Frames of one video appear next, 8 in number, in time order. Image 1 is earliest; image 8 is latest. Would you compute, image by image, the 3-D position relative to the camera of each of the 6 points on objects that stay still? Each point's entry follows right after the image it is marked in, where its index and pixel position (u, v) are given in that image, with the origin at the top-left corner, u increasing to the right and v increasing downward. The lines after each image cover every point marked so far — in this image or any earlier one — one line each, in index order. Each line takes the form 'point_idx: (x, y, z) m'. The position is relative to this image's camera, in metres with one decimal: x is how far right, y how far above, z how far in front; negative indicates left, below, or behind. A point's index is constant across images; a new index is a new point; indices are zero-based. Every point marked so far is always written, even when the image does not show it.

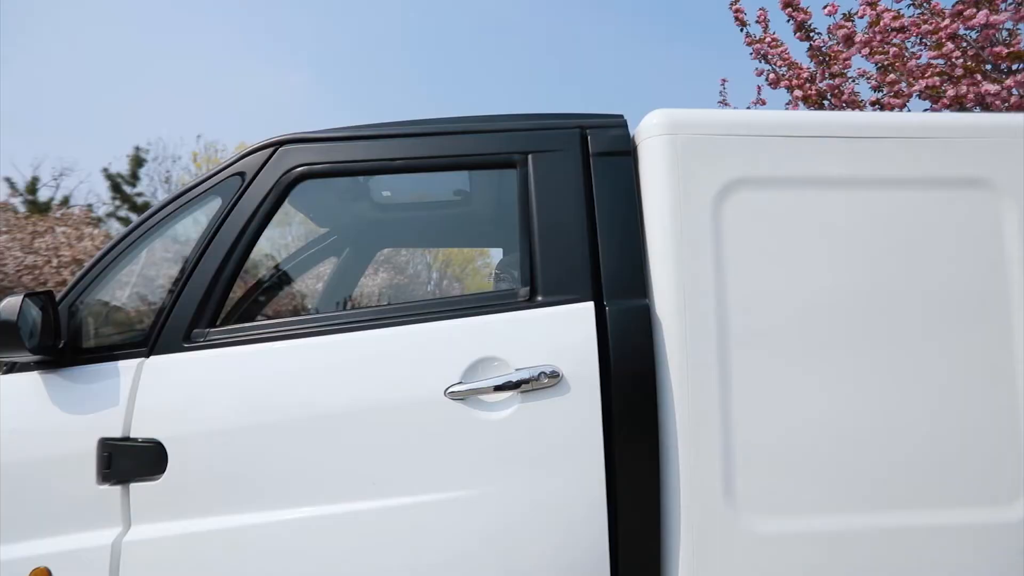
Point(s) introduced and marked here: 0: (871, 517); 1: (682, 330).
0: (+1.0, -0.6, +2.0) m
1: (+0.5, -0.1, +2.0) m
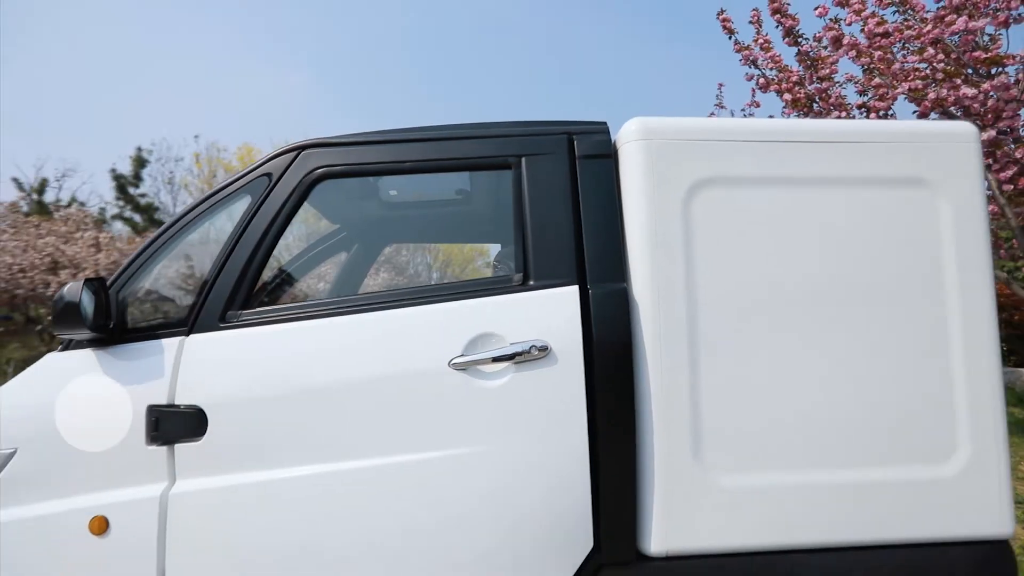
0: (+1.0, -0.6, +2.3) m
1: (+0.4, -0.1, +2.3) m
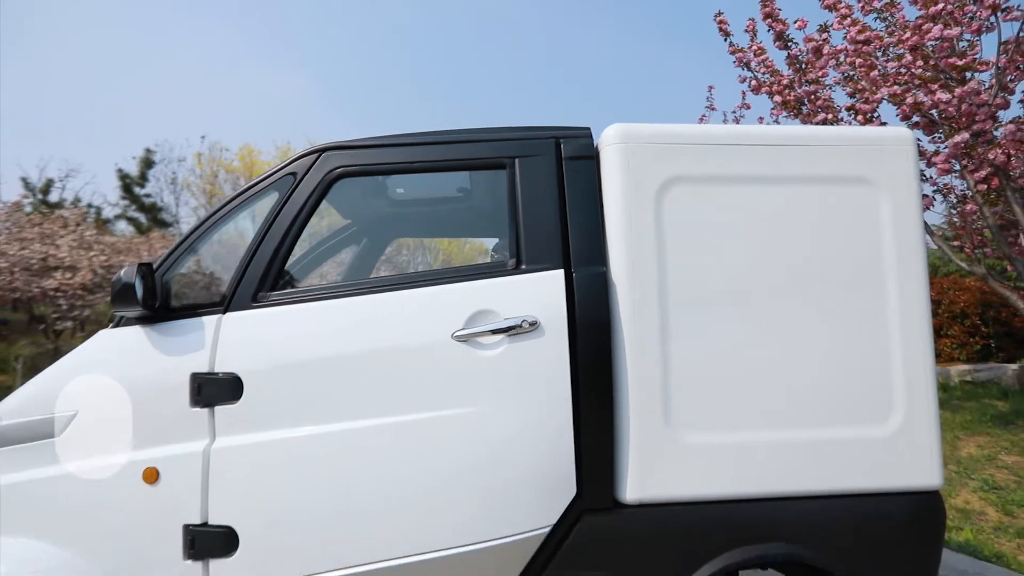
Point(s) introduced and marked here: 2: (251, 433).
0: (+1.0, -0.5, +2.6) m
1: (+0.4, 0.0, +2.6) m
2: (-0.9, -0.5, +2.6) m
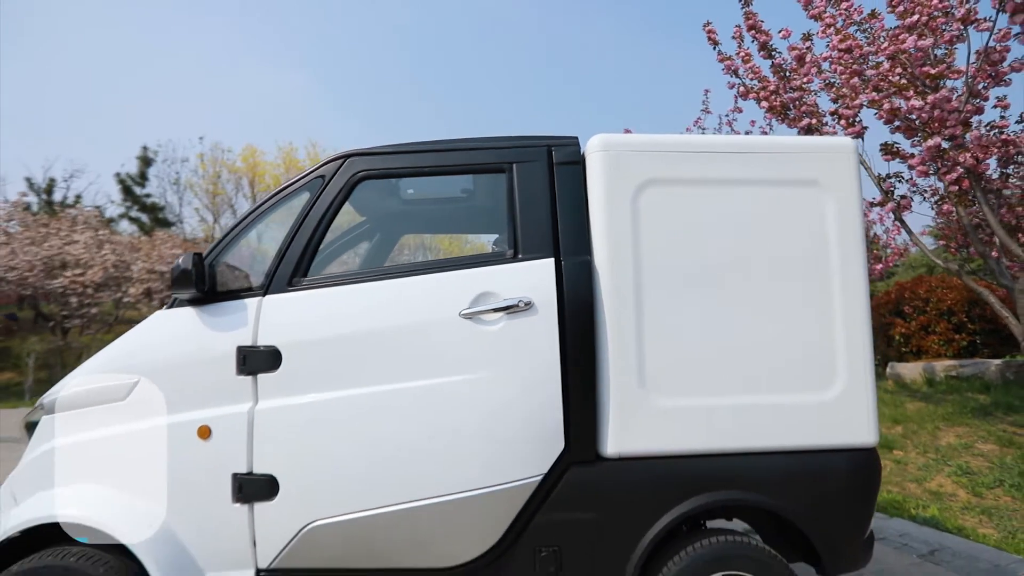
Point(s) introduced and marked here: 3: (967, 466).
0: (+0.9, -0.5, +3.1) m
1: (+0.4, 0.0, +3.1) m
2: (-0.9, -0.5, +3.1) m
3: (+5.6, -2.2, +9.0) m
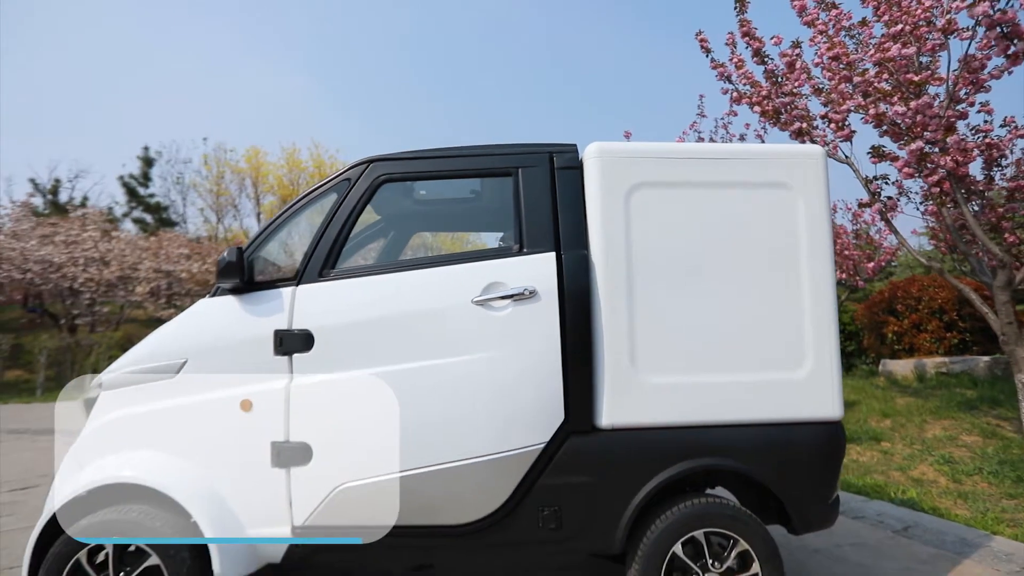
0: (+1.0, -0.4, +3.5) m
1: (+0.4, +0.1, +3.5) m
2: (-0.9, -0.4, +3.5) m
3: (+5.6, -2.2, +9.4) m
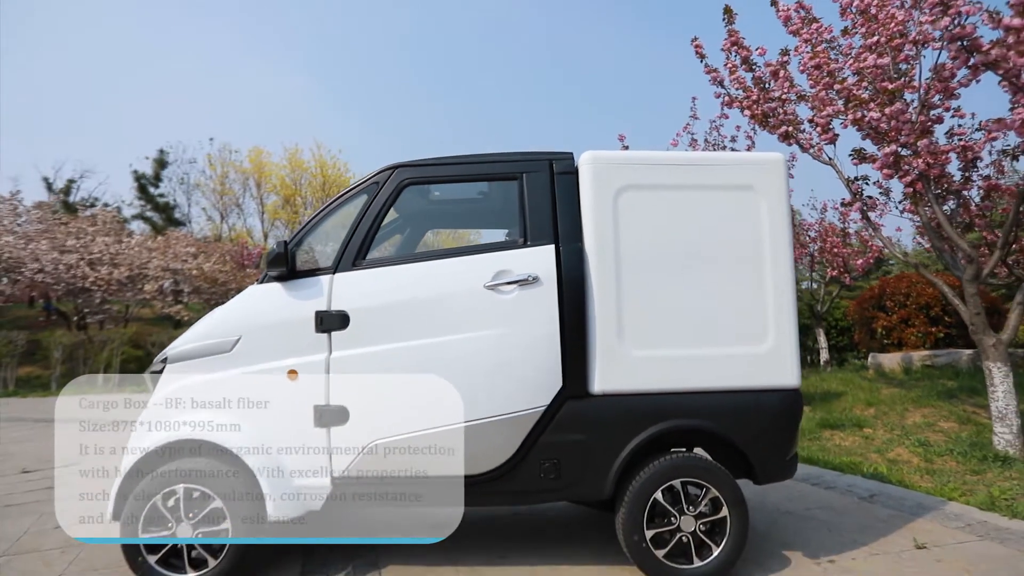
0: (+1.0, -0.3, +4.1) m
1: (+0.5, +0.2, +4.1) m
2: (-0.9, -0.3, +4.1) m
3: (+5.7, -2.1, +10.0) m
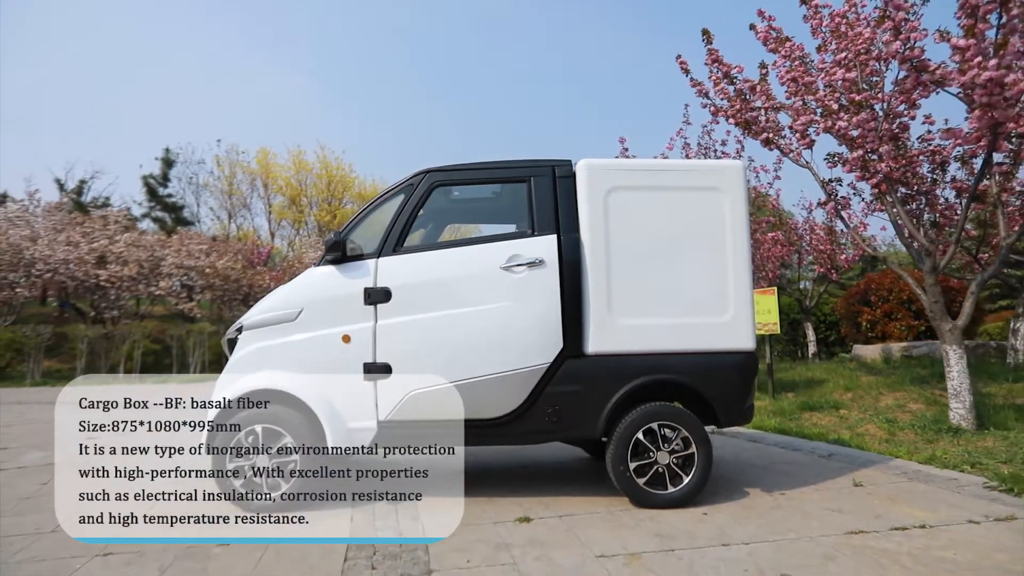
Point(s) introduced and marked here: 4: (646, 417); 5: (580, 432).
0: (+1.1, -0.2, +5.1) m
1: (+0.5, +0.3, +5.1) m
2: (-0.8, -0.2, +5.1) m
3: (+5.7, -2.0, +11.0) m
4: (+0.9, -0.9, +5.0) m
5: (+0.5, -1.0, +5.1) m
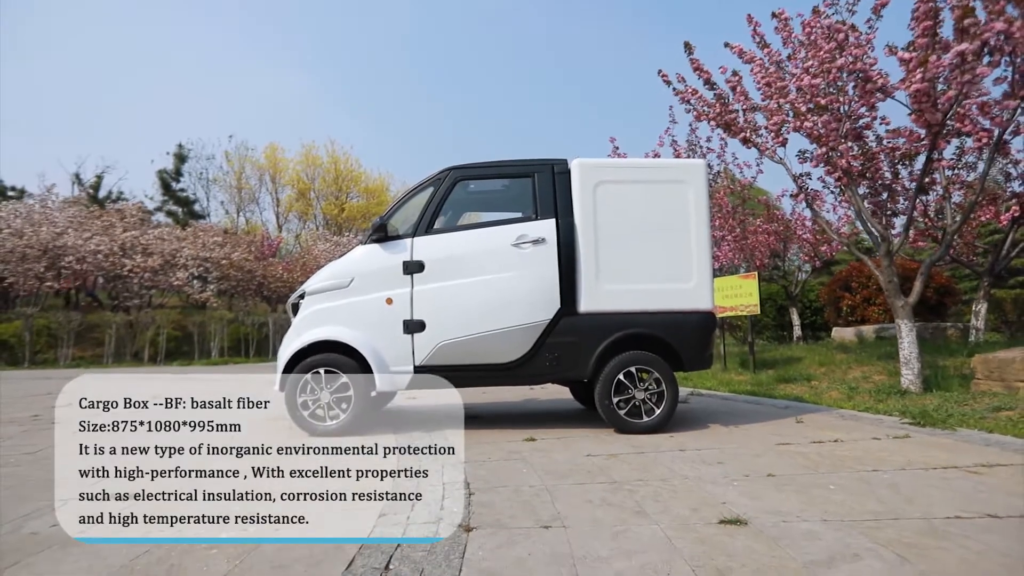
0: (+1.2, 0.0, +6.4) m
1: (+0.6, +0.5, +6.4) m
2: (-0.7, 0.0, +6.4) m
3: (+5.8, -1.7, +12.3) m
4: (+1.0, -0.6, +6.3) m
5: (+0.6, -0.8, +6.4) m
